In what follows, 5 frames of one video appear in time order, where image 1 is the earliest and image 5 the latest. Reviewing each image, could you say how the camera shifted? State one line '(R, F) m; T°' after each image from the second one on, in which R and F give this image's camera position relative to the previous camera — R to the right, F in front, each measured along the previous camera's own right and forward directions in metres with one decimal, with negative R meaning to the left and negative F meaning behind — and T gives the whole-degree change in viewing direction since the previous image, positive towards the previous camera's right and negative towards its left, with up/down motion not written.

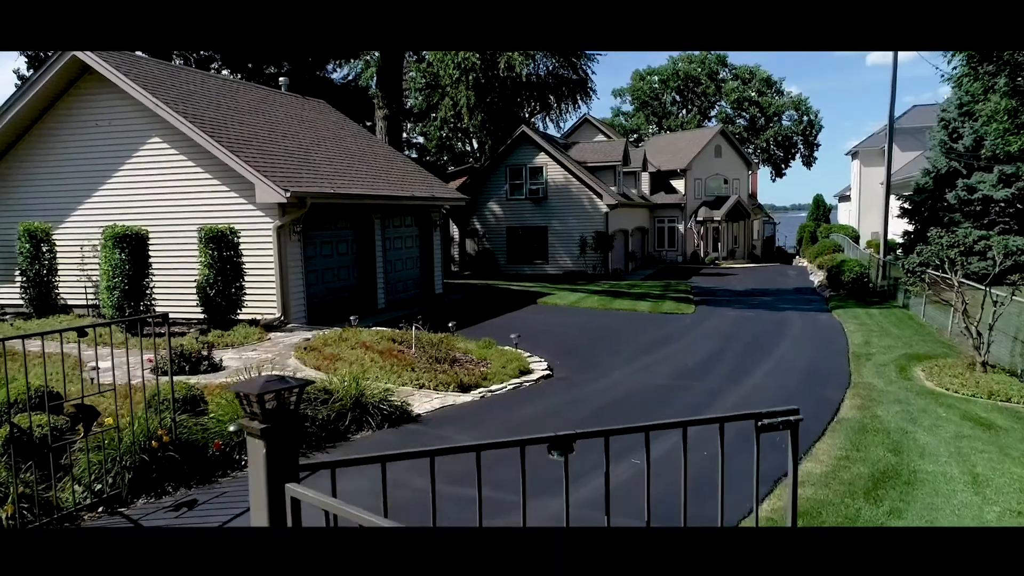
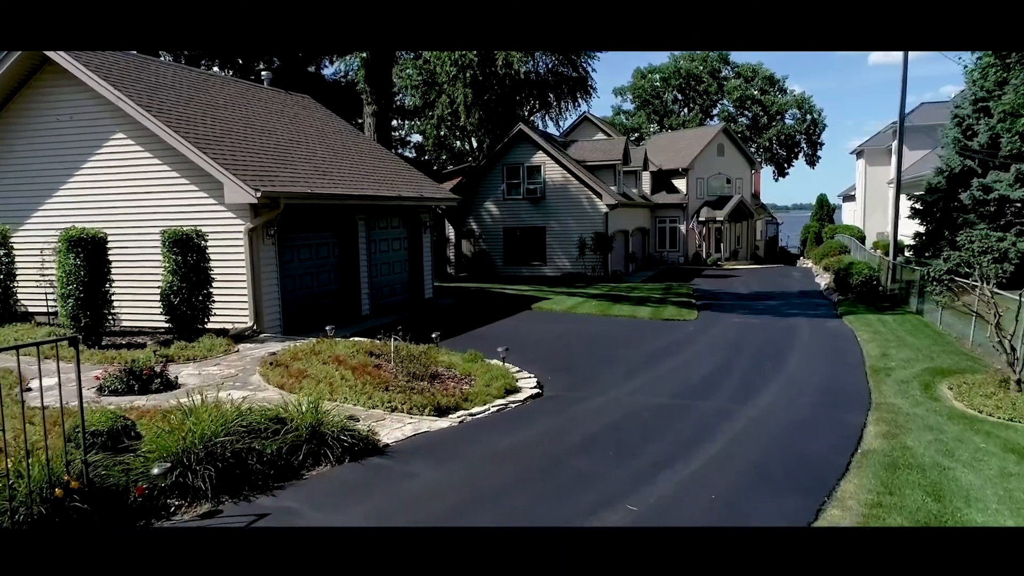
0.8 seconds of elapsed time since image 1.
(+0.2, +0.9) m; 0°
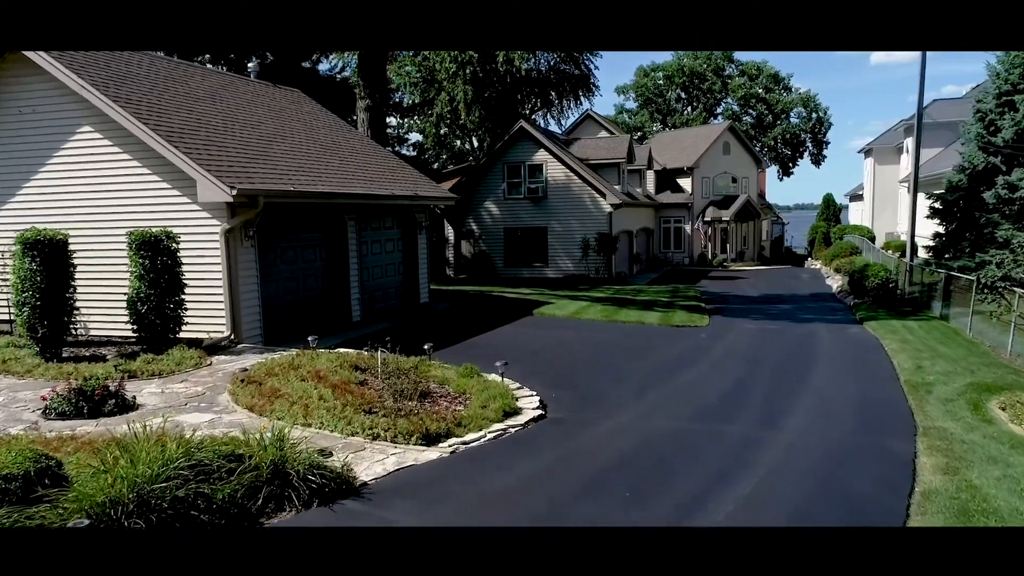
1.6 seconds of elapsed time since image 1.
(0.0, +1.0) m; 0°
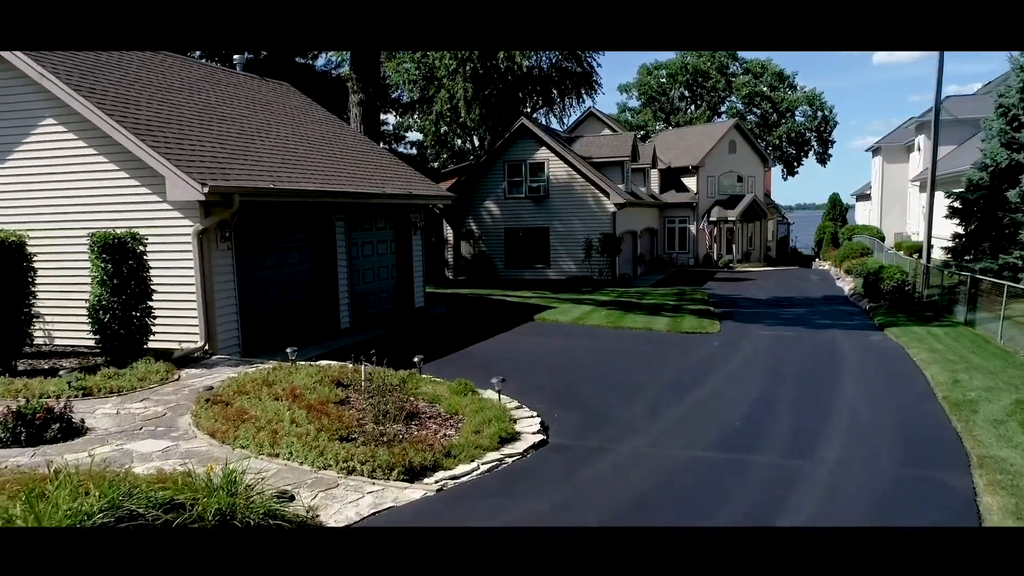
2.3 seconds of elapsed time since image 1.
(0.0, +0.9) m; 0°
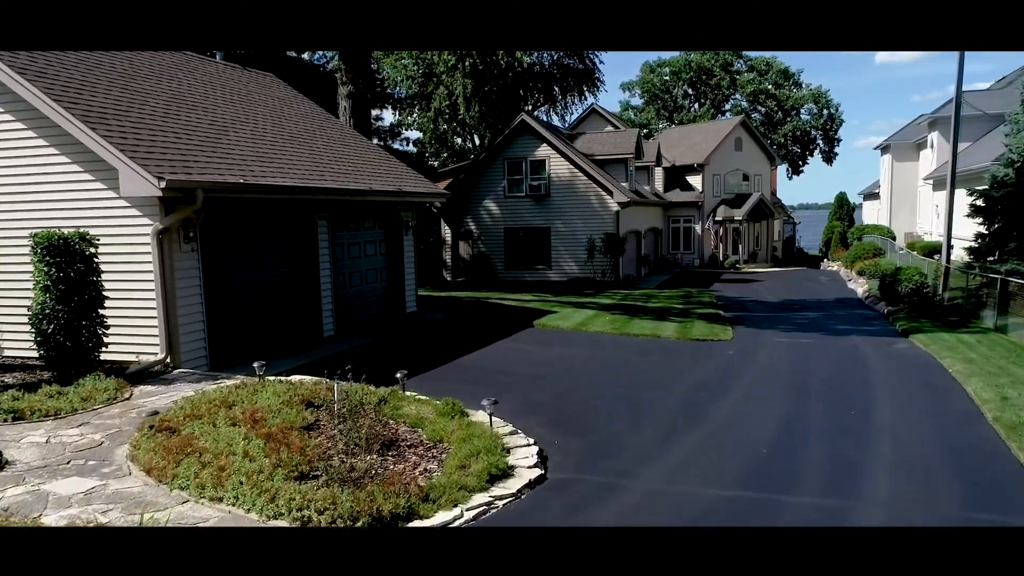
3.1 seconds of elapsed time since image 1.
(+0.1, +1.0) m; 0°
